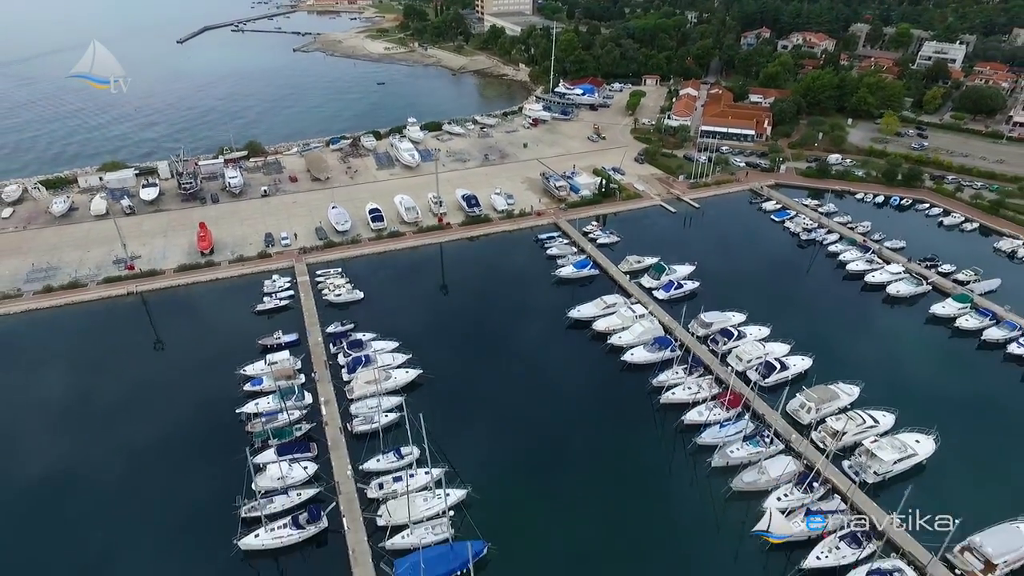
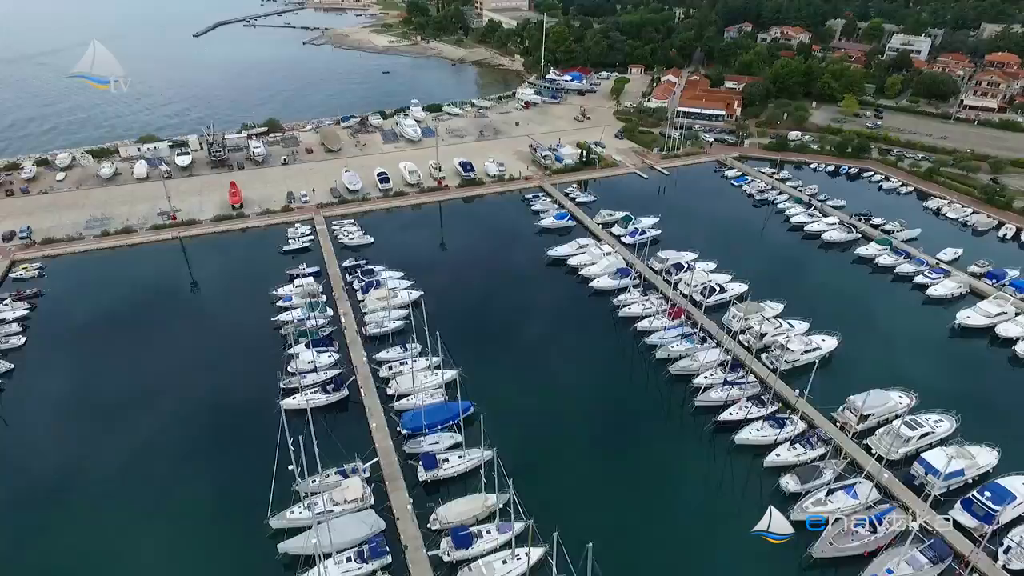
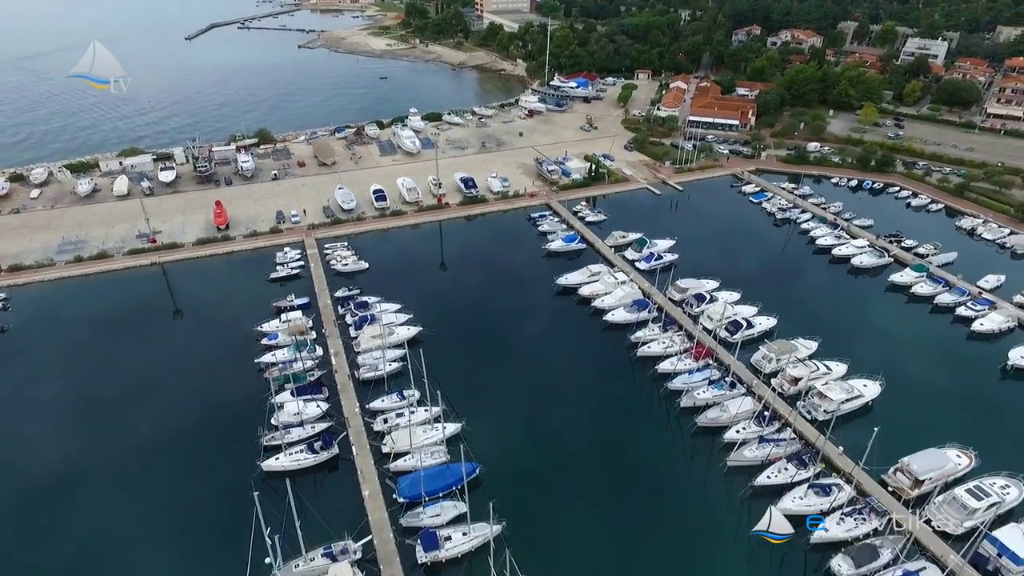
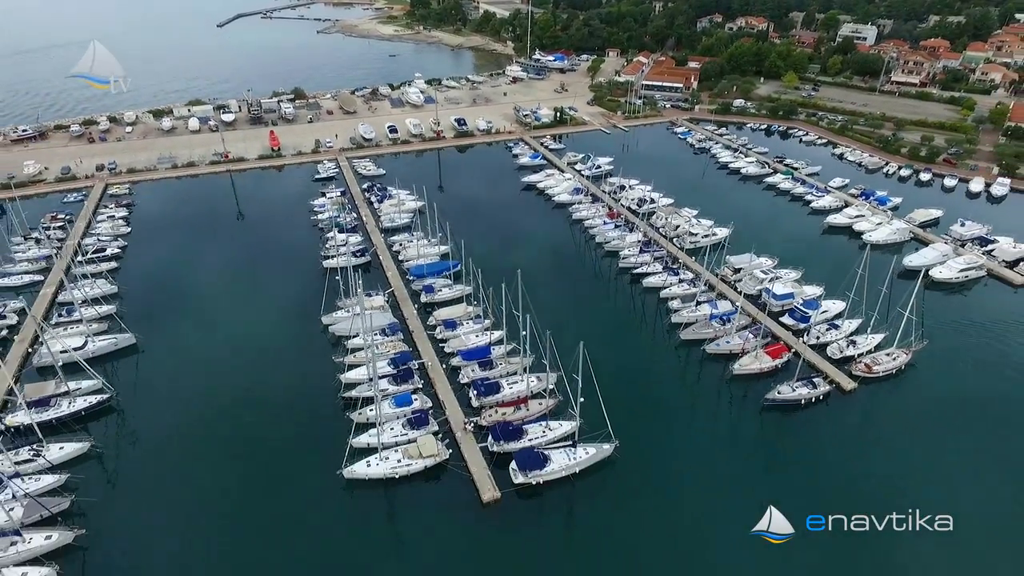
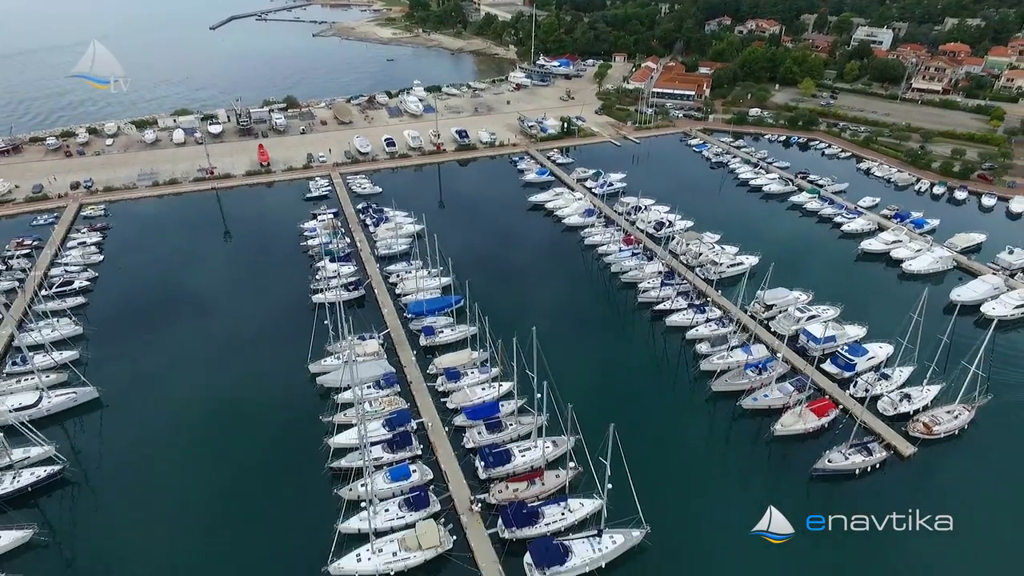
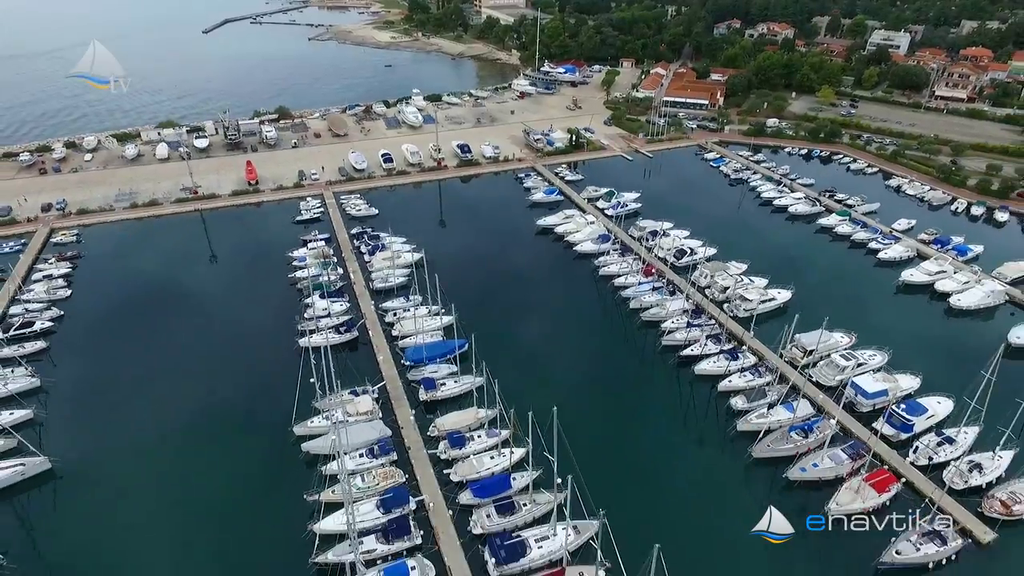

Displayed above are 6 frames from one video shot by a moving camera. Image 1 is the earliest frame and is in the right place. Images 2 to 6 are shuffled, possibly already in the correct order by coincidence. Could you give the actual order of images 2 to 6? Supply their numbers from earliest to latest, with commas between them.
3, 2, 6, 5, 4
